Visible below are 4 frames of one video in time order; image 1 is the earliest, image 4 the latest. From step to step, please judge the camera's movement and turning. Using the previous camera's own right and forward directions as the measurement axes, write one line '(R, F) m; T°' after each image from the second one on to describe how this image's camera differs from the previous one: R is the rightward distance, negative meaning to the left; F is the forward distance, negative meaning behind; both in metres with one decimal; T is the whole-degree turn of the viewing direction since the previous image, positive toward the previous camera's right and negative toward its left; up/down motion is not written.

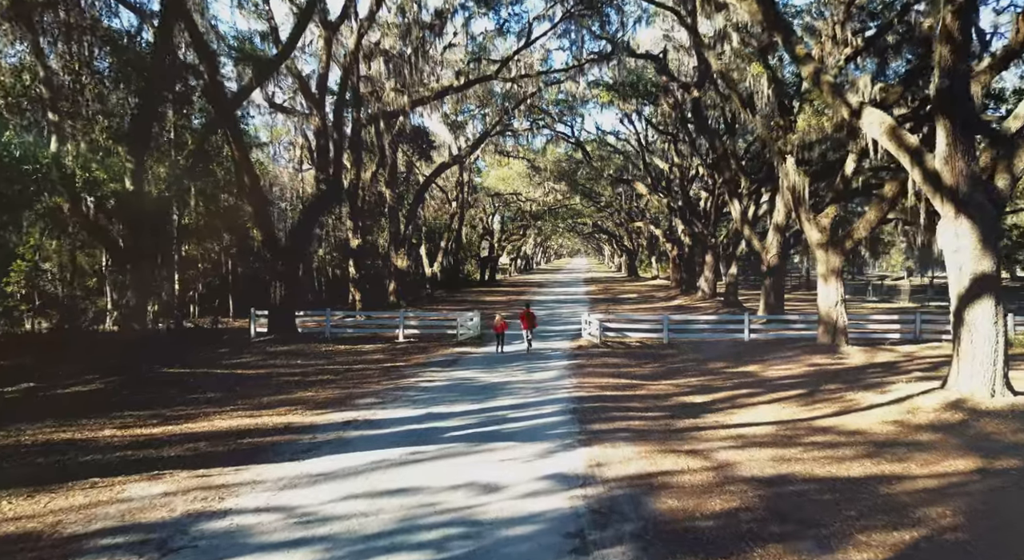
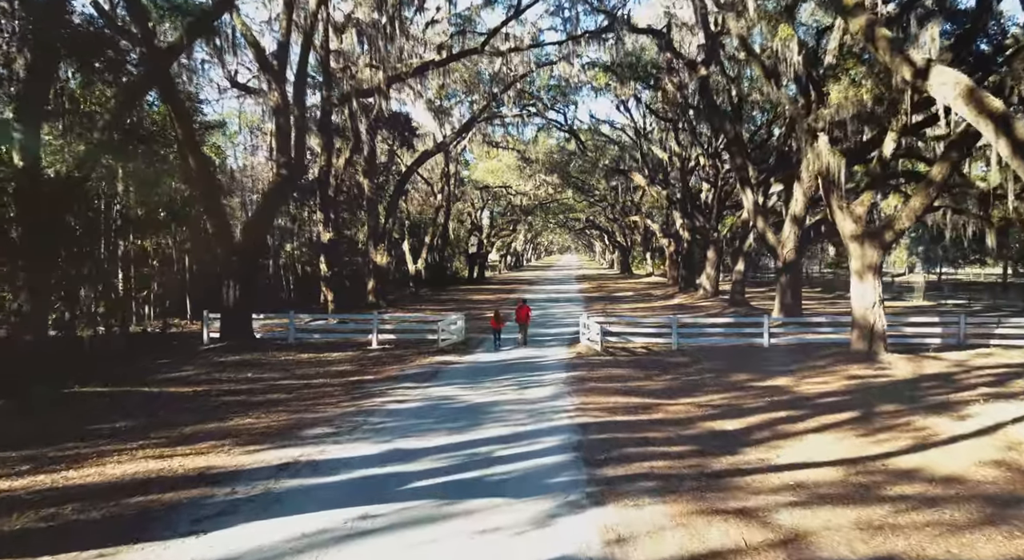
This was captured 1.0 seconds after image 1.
(0.0, +2.4) m; +1°
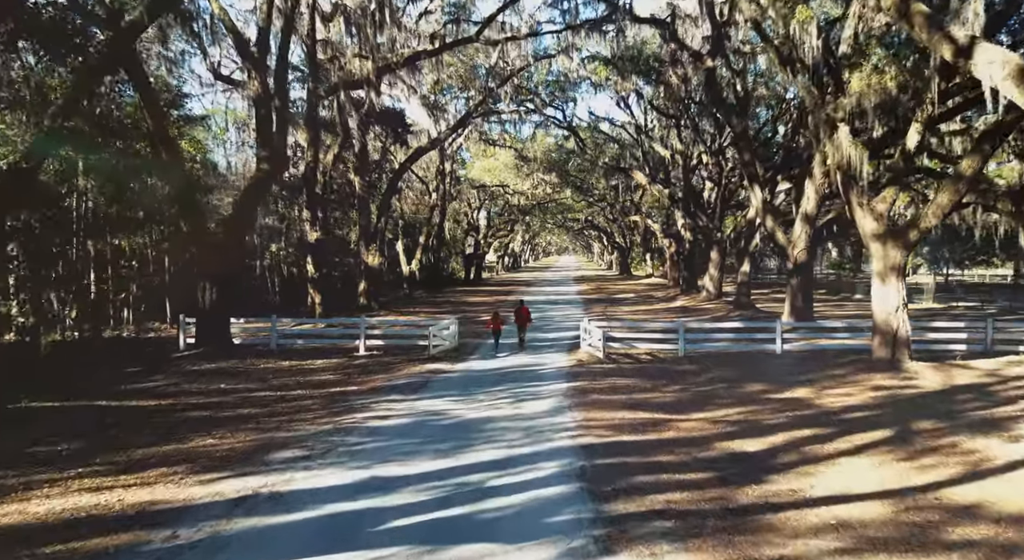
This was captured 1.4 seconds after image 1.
(0.0, +1.1) m; 0°
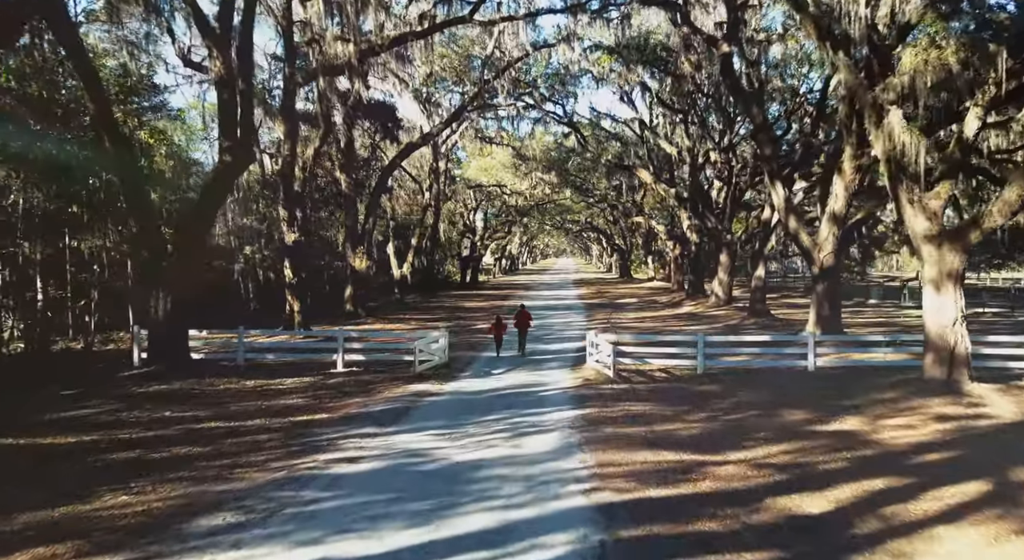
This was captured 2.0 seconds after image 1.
(0.0, +2.0) m; 0°
